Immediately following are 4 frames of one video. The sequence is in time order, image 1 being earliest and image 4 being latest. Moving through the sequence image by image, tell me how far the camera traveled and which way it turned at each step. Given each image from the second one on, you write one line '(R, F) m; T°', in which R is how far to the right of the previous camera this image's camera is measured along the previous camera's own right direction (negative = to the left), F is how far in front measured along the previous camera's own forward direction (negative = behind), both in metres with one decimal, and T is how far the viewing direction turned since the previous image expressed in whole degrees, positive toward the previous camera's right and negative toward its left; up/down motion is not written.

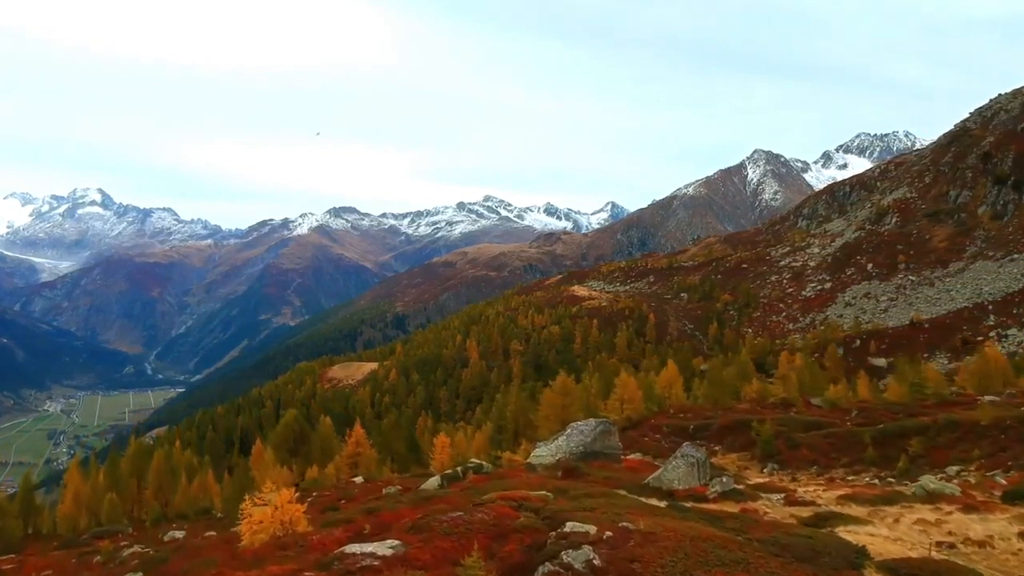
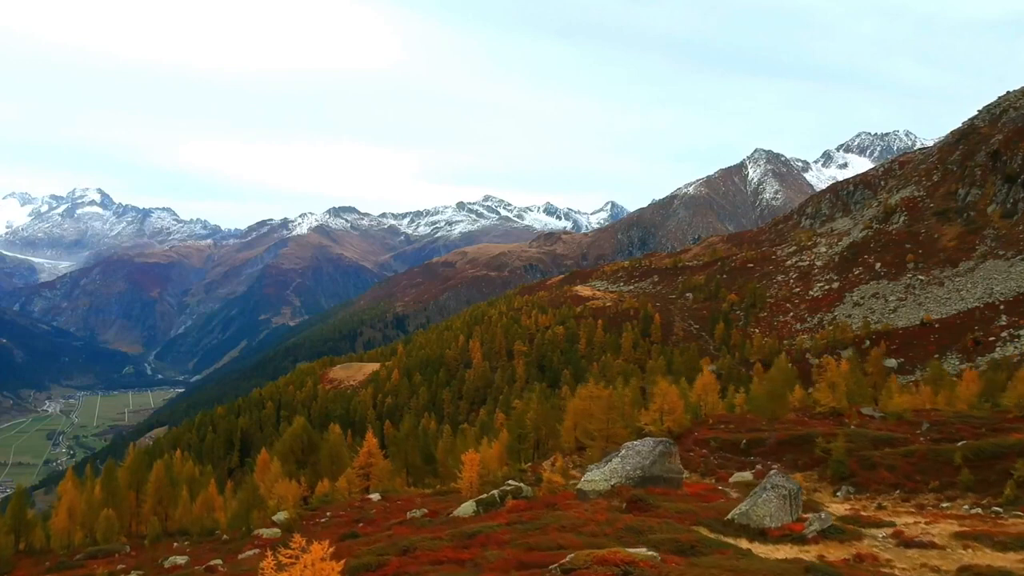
(-1.3, +2.4) m; 0°
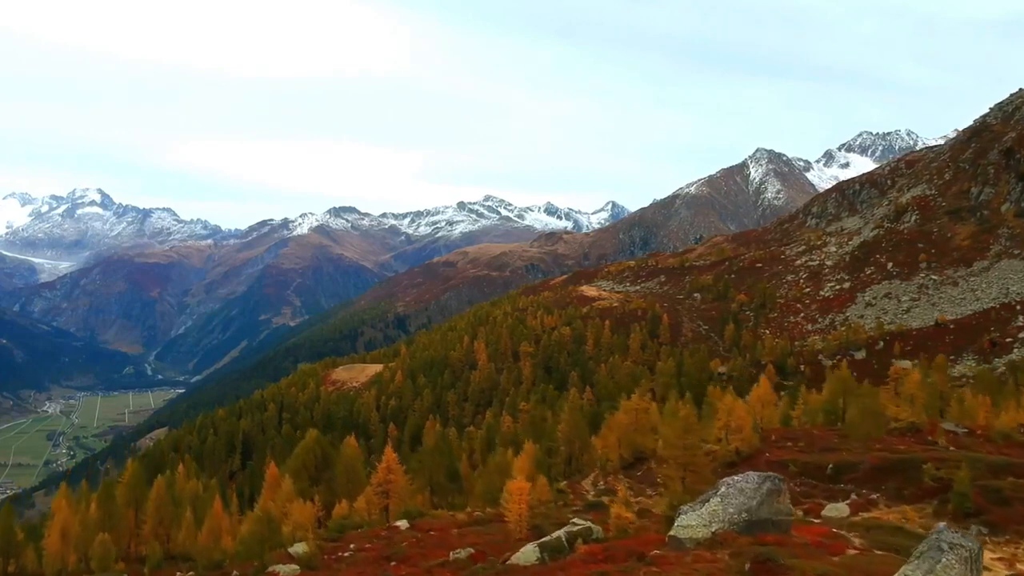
(-1.8, +3.2) m; 0°
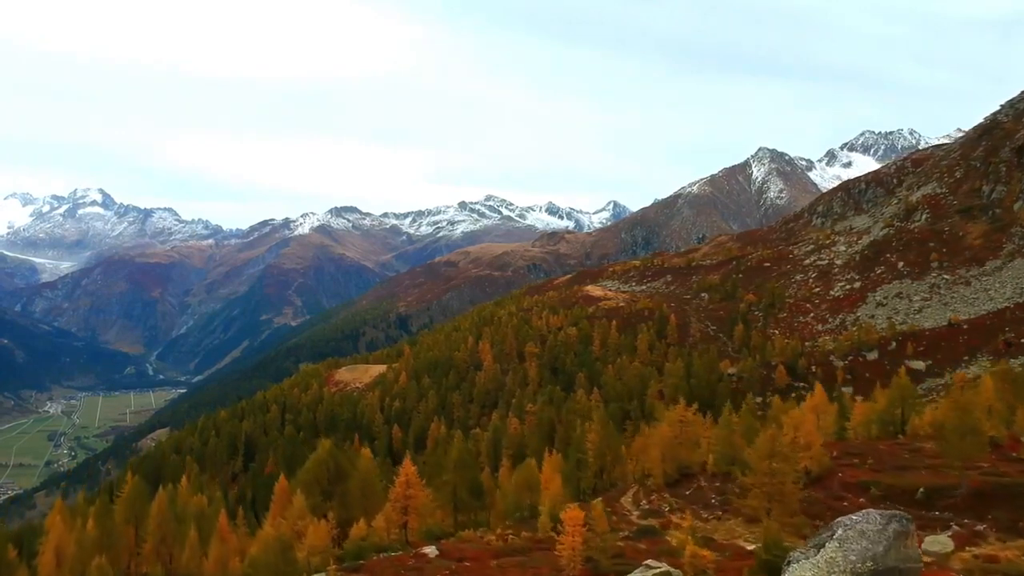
(-1.4, +2.5) m; 0°
